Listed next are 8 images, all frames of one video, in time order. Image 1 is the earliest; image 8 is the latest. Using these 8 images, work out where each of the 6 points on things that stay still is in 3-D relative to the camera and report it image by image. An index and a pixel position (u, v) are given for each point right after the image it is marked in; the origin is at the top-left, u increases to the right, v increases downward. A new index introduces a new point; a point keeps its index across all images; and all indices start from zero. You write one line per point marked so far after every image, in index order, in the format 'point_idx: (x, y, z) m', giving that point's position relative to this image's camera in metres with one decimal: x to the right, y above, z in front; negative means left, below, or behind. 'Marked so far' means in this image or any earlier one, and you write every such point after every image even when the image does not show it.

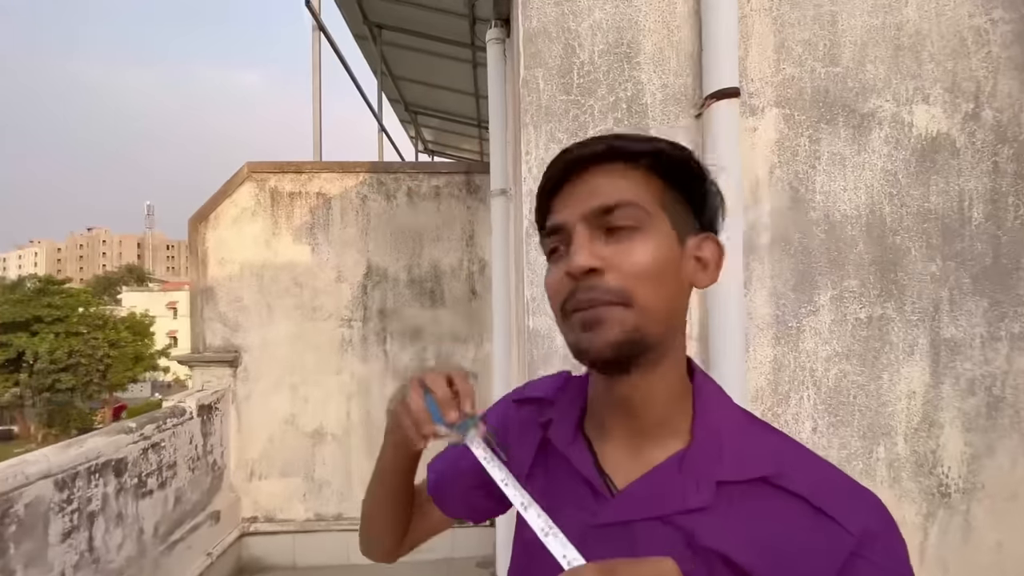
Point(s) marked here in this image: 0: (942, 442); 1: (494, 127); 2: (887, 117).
0: (+1.1, -0.4, +1.4) m
1: (-0.1, +0.6, +2.0) m
2: (+1.0, +0.5, +1.4) m
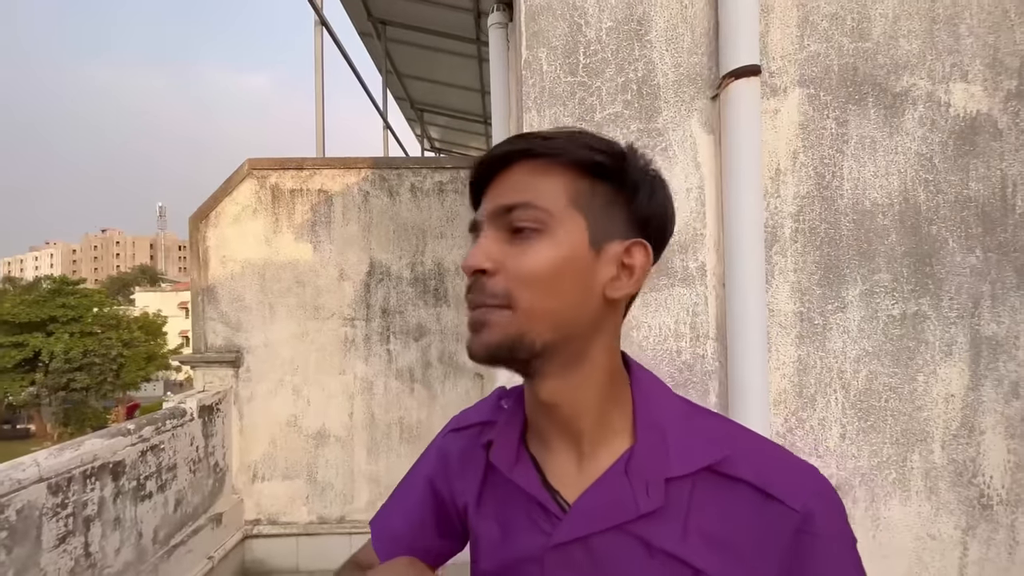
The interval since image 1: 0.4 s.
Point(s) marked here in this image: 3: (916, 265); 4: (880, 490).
0: (+1.1, -0.4, +1.3) m
1: (-0.1, +0.6, +1.9) m
2: (+1.0, +0.5, +1.3) m
3: (+1.0, +0.1, +1.3) m
4: (+0.9, -0.5, +1.2) m
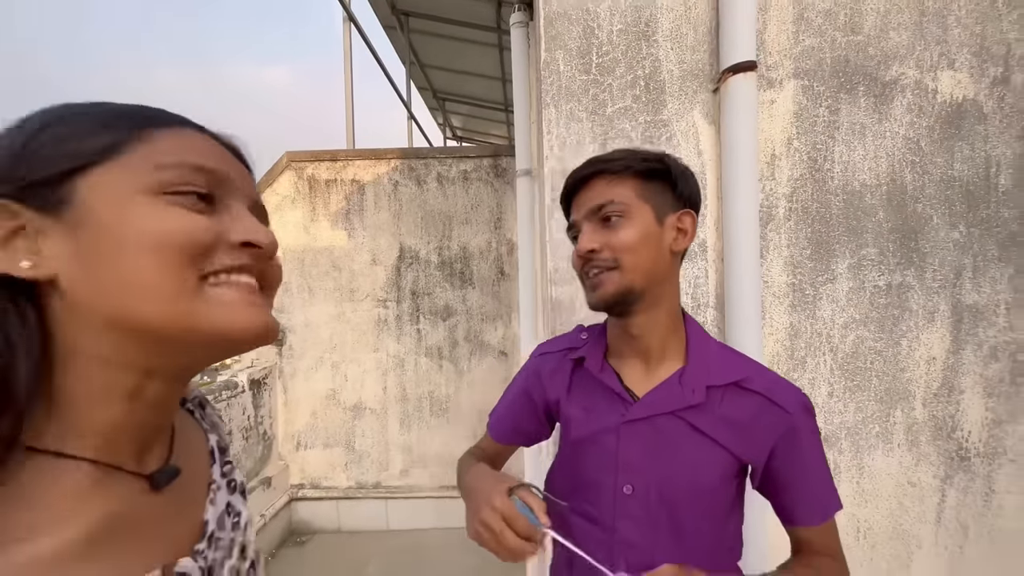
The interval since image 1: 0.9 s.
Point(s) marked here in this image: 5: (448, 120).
0: (+1.2, -0.3, +1.4) m
1: (0.0, +0.7, +2.0) m
2: (+1.1, +0.5, +1.4) m
3: (+1.0, +0.1, +1.4) m
4: (+0.9, -0.4, +1.4) m
5: (-1.1, +3.1, +9.4) m
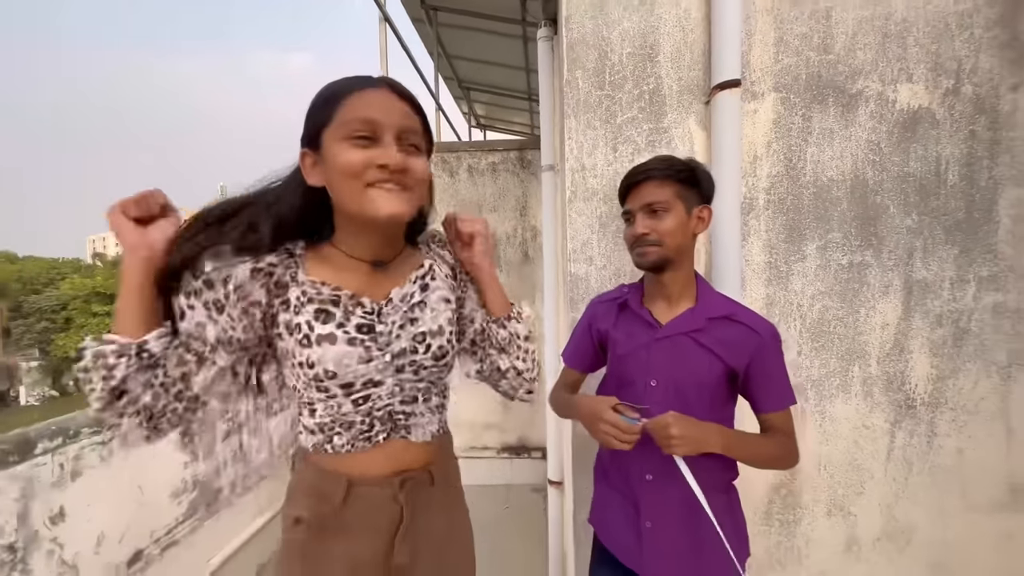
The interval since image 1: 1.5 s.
0: (+1.3, -0.2, +1.7) m
1: (+0.1, +0.8, +2.4) m
2: (+1.2, +0.6, +1.7) m
3: (+1.1, +0.2, +1.7) m
4: (+1.0, -0.3, +1.7) m
5: (-0.7, +3.4, +9.7) m
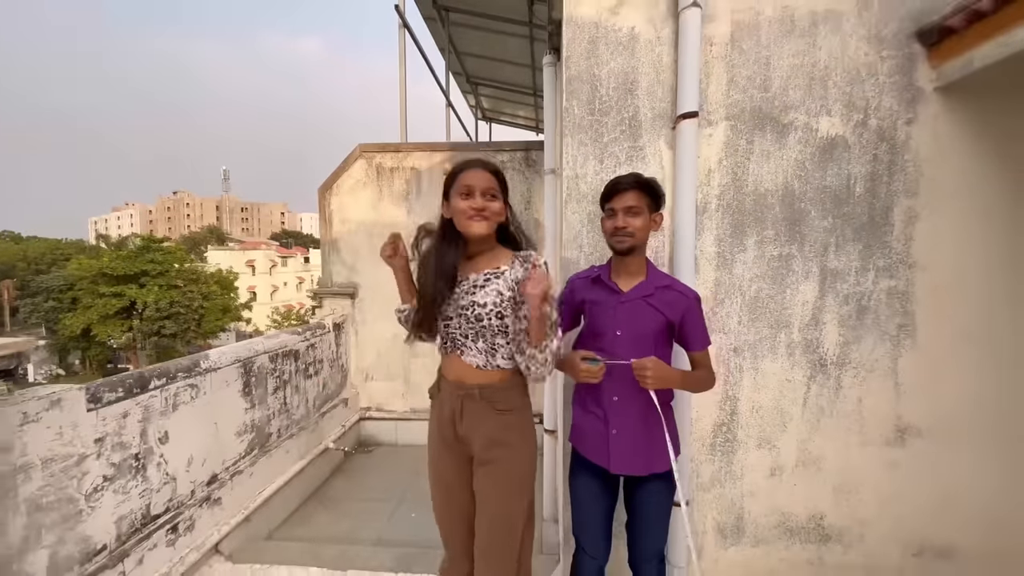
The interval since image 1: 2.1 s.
0: (+1.3, -0.2, +2.2) m
1: (+0.2, +0.9, +2.8) m
2: (+1.2, +0.7, +2.2) m
3: (+1.2, +0.3, +2.2) m
4: (+1.1, -0.3, +2.2) m
5: (-0.6, +3.7, +10.2) m
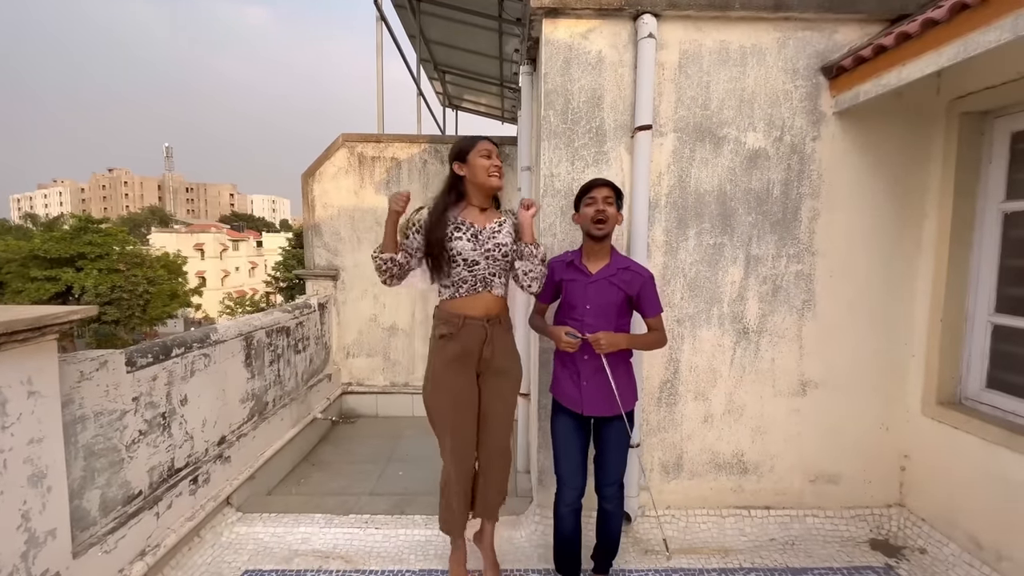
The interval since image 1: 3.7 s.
0: (+1.2, -0.1, +2.7) m
1: (+0.1, +1.0, +3.3) m
2: (+1.1, +0.8, +2.7) m
3: (+1.1, +0.4, +2.7) m
4: (+1.0, -0.2, +2.7) m
5: (-1.3, +4.0, +10.4) m
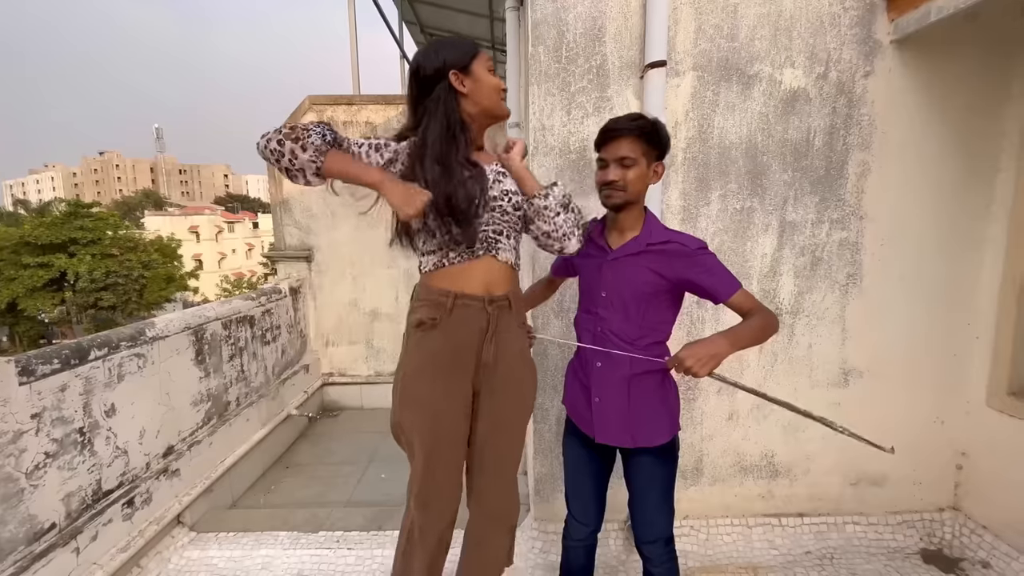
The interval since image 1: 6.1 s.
0: (+1.2, 0.0, +2.3) m
1: (0.0, +1.1, +2.8) m
2: (+1.1, +0.9, +2.2) m
3: (+1.0, +0.5, +2.2) m
4: (+0.9, -0.1, +2.3) m
5: (-1.4, +4.4, +9.8) m
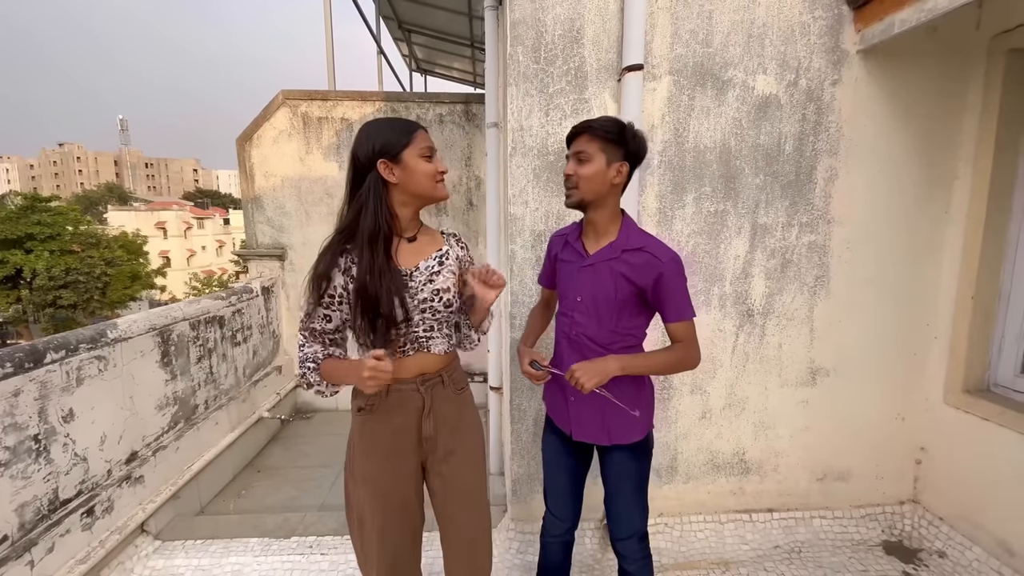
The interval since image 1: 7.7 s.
0: (+1.1, 0.0, +2.3) m
1: (-0.1, +1.1, +2.8) m
2: (+1.0, +0.9, +2.2) m
3: (+0.9, +0.5, +2.3) m
4: (+0.8, -0.1, +2.3) m
5: (-1.9, +4.4, +9.7) m
